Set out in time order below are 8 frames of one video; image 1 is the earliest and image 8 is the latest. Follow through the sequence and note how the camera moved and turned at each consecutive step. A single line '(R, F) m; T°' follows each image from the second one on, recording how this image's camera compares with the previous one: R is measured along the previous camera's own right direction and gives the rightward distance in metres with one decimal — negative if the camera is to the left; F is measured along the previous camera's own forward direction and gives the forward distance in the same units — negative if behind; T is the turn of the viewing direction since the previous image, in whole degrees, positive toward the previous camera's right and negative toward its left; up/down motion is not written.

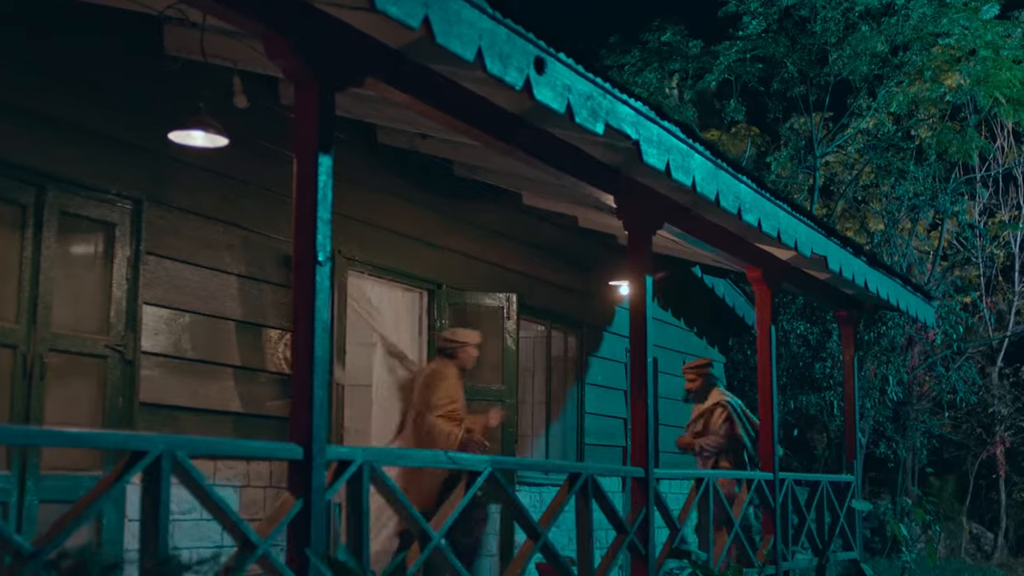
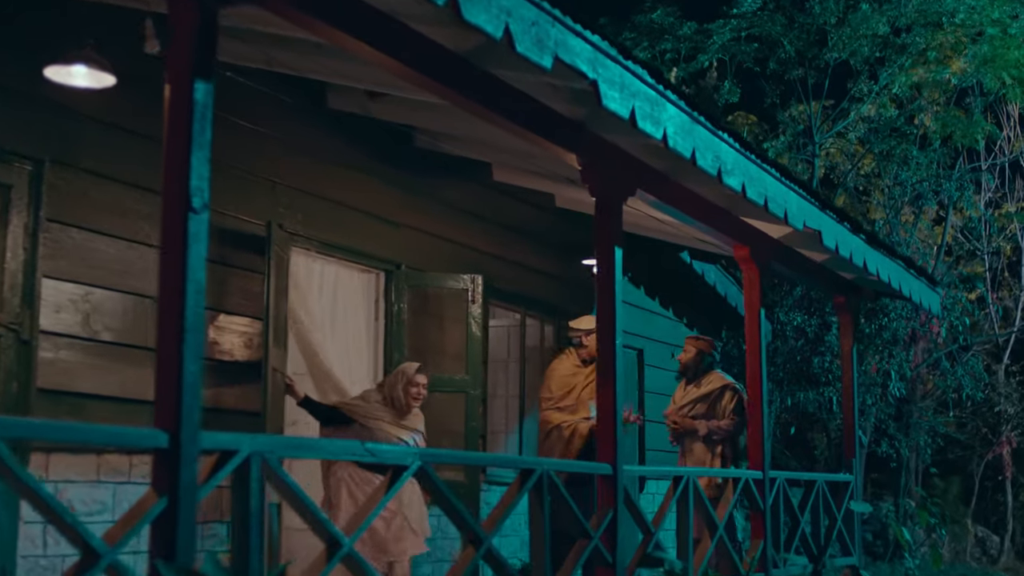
(+0.2, +0.8) m; 0°
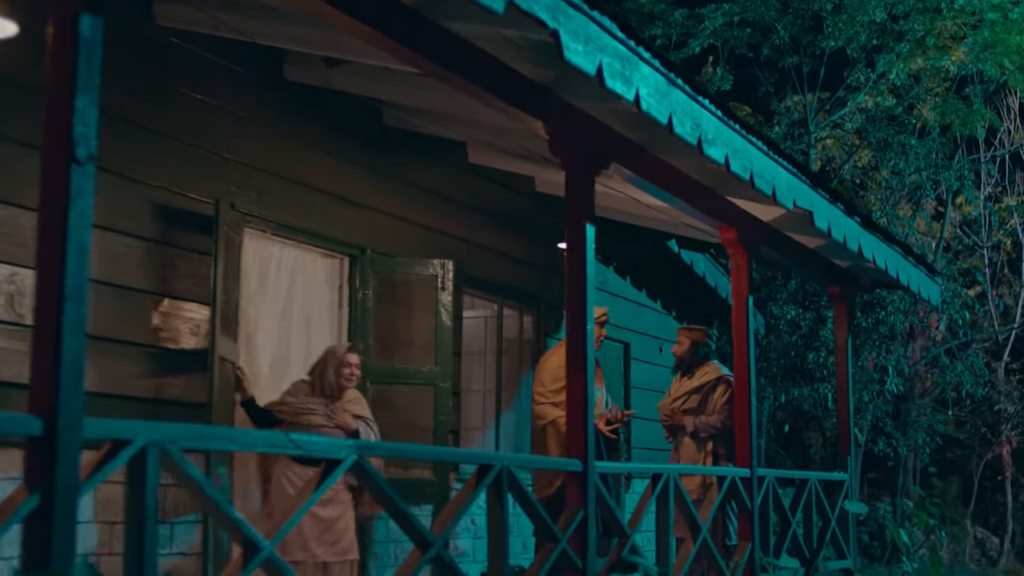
(+0.1, +0.5) m; 0°
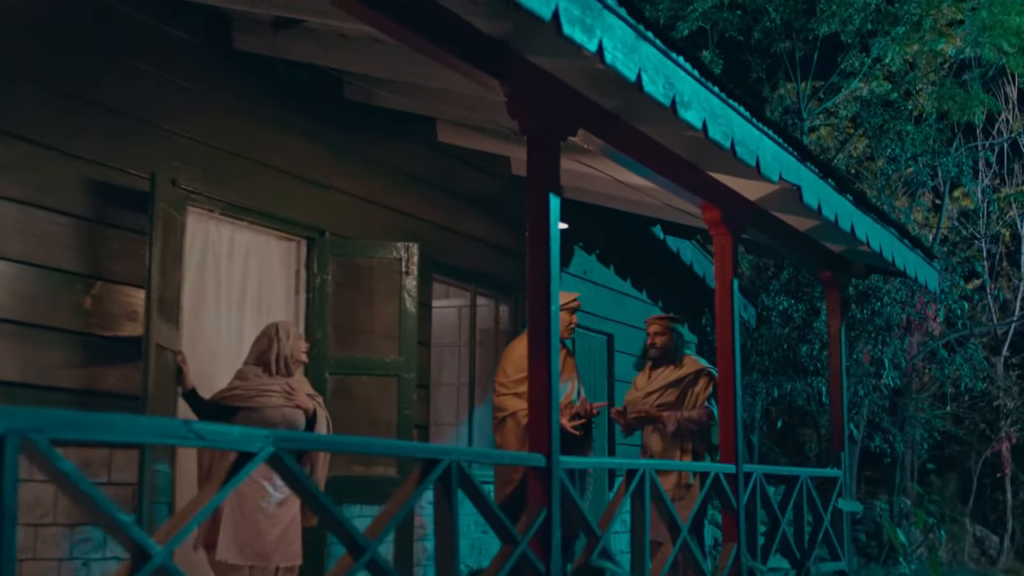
(+0.1, +0.5) m; 0°
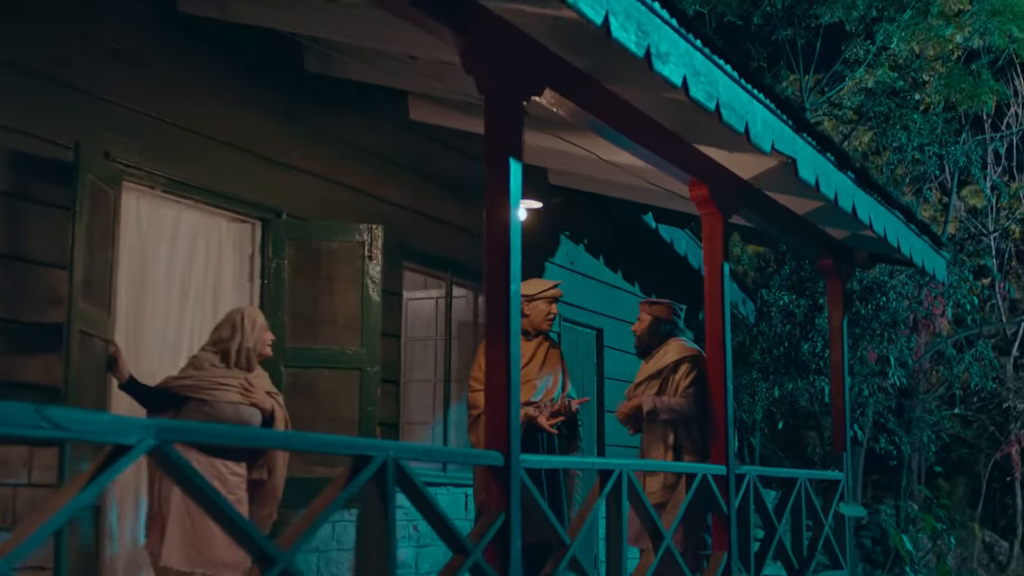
(+0.1, +0.5) m; 0°
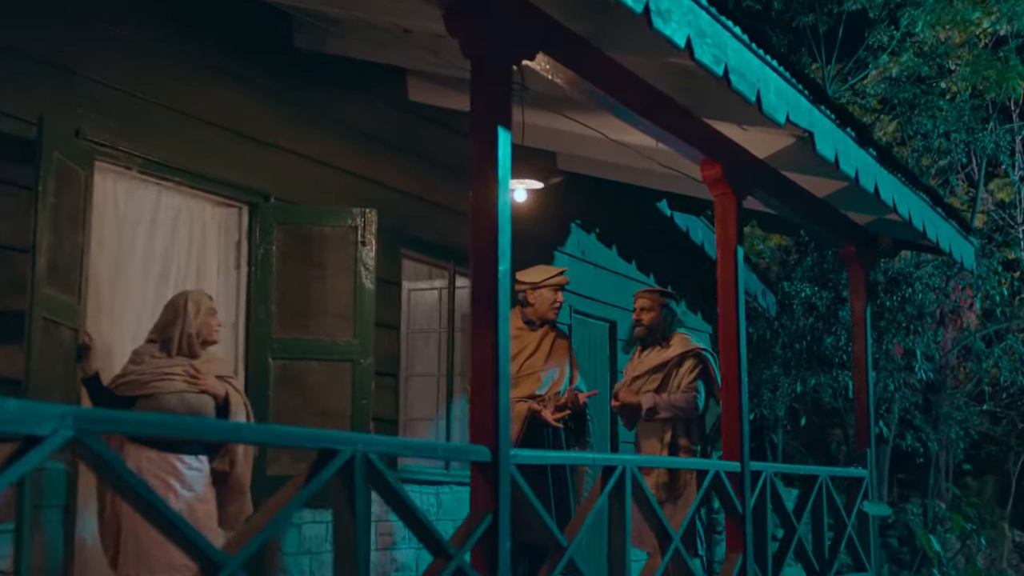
(+0.1, +0.4) m; -1°
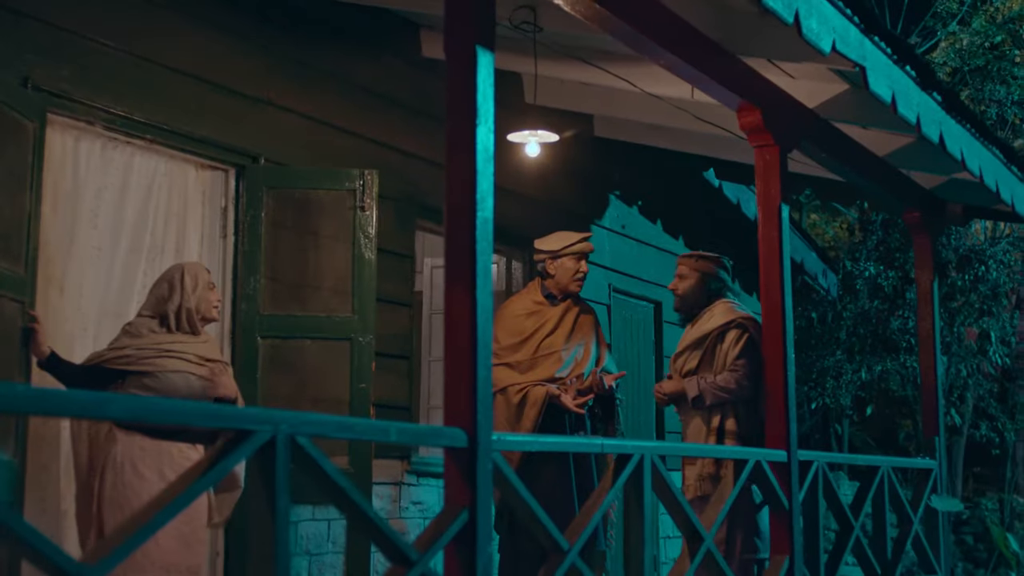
(+0.2, +0.7) m; -3°
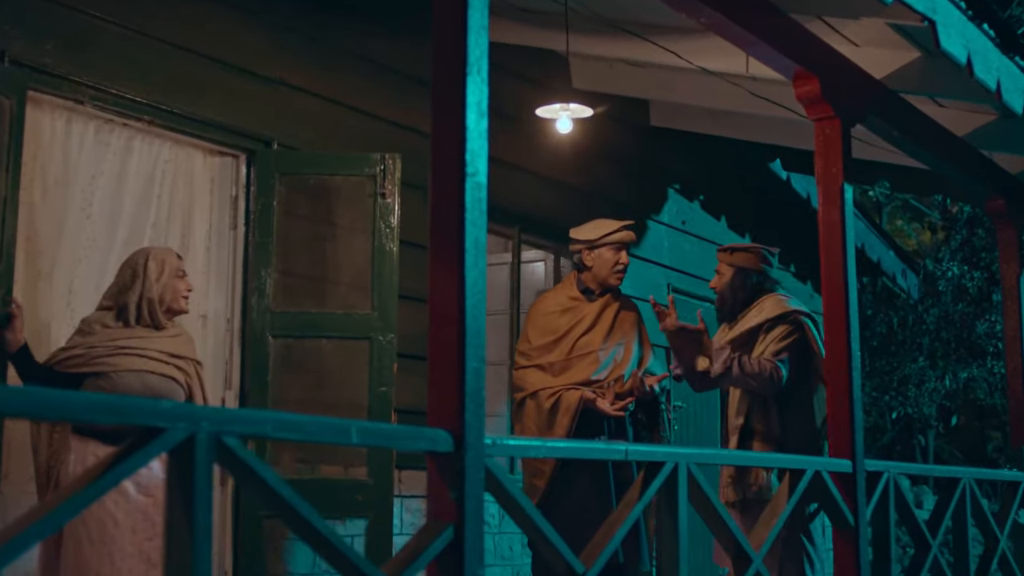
(+0.2, +0.5) m; -3°
